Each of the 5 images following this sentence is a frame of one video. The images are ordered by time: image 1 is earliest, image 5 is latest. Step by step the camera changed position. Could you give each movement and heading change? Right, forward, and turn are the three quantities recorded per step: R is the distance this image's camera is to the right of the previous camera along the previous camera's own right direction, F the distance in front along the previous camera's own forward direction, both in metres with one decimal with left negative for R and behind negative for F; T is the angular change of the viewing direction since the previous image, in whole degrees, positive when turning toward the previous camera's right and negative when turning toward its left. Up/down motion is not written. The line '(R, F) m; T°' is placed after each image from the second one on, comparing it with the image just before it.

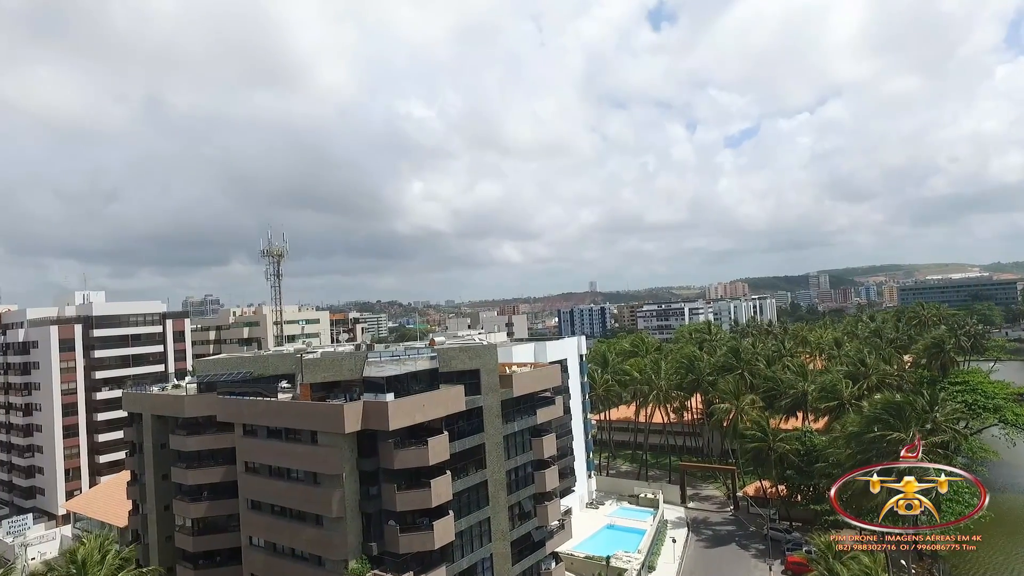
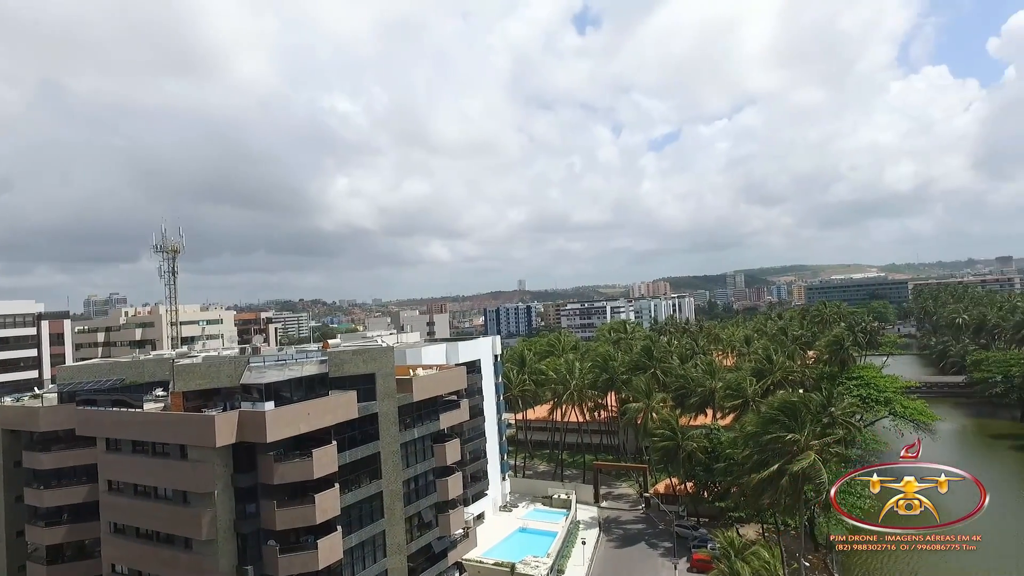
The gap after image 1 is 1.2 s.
(+1.2, +1.1) m; +7°
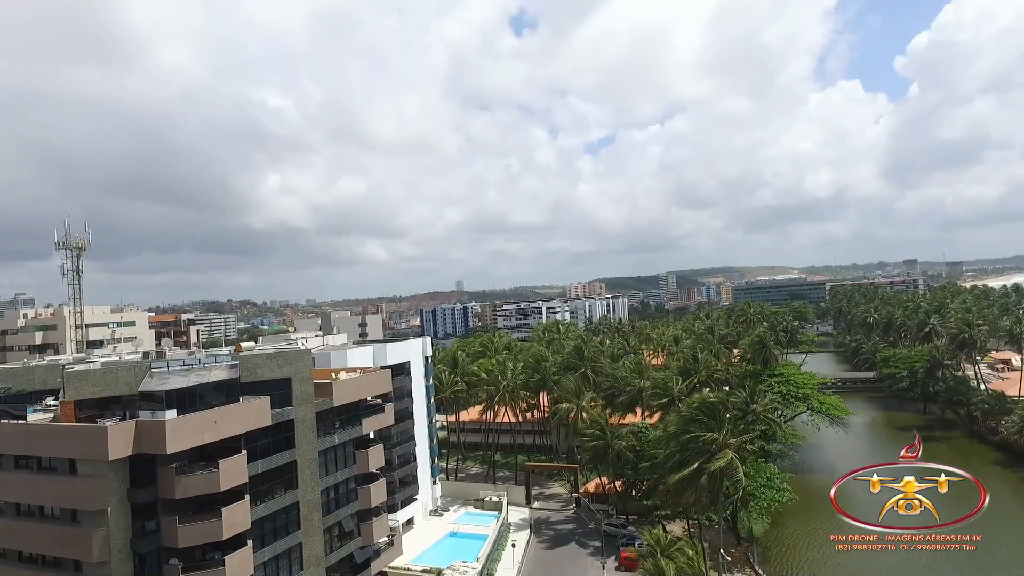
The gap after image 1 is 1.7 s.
(+0.5, +0.5) m; +6°
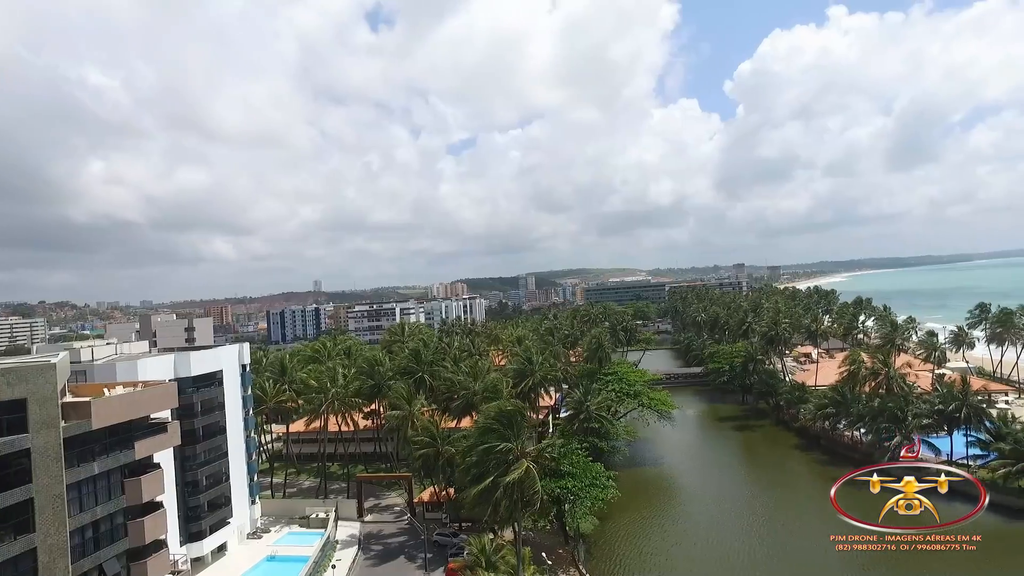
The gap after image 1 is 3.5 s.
(+2.0, +1.3) m; +13°
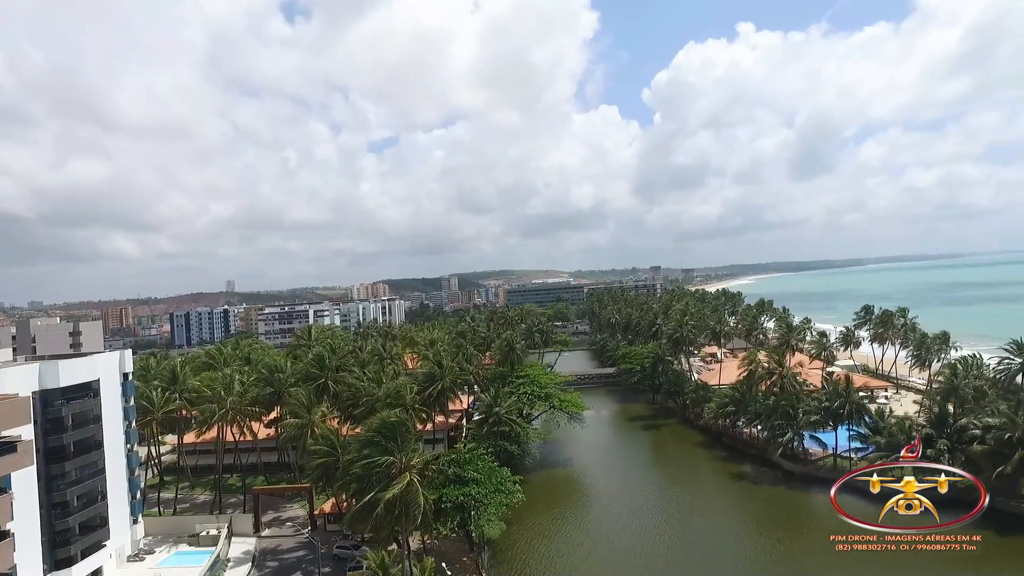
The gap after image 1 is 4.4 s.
(+1.1, +0.5) m; +7°
